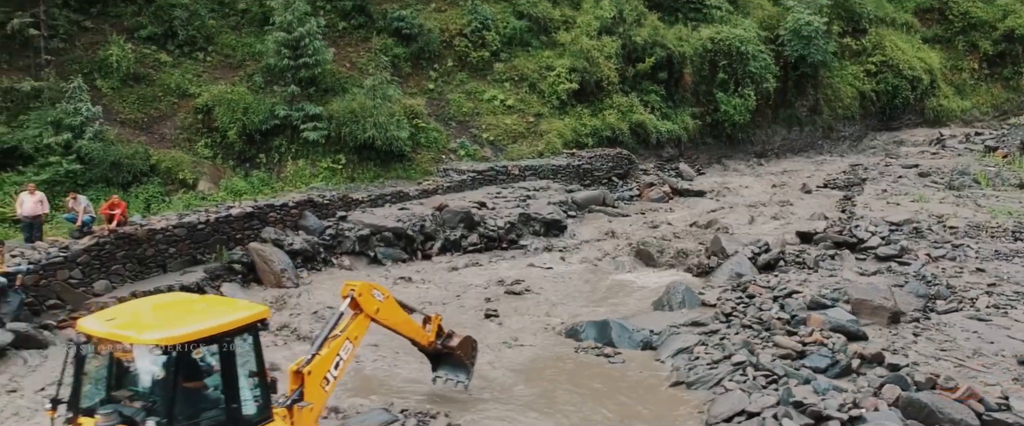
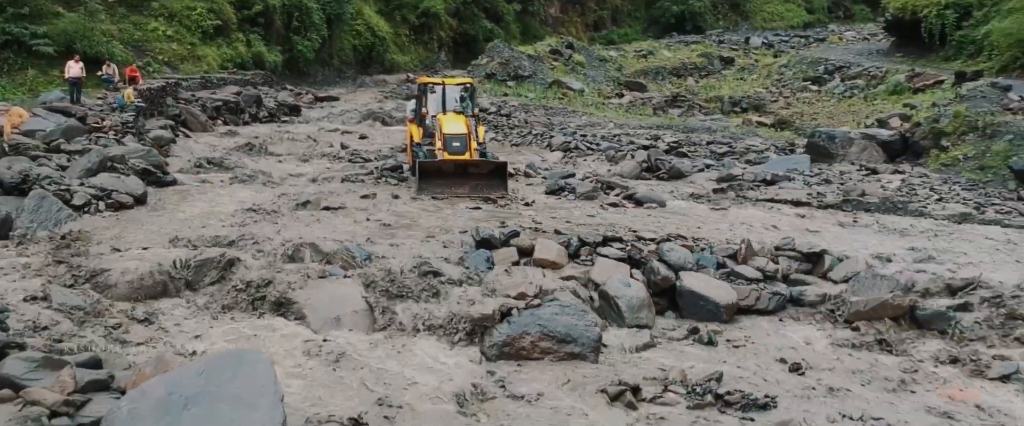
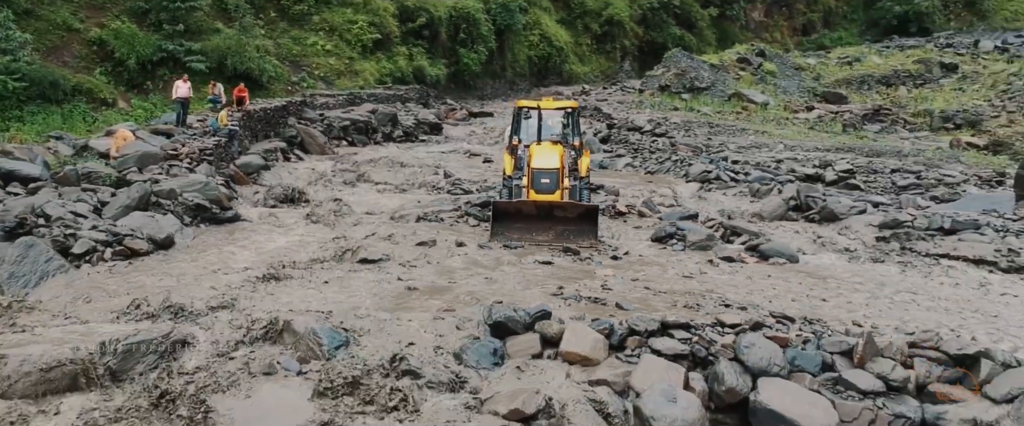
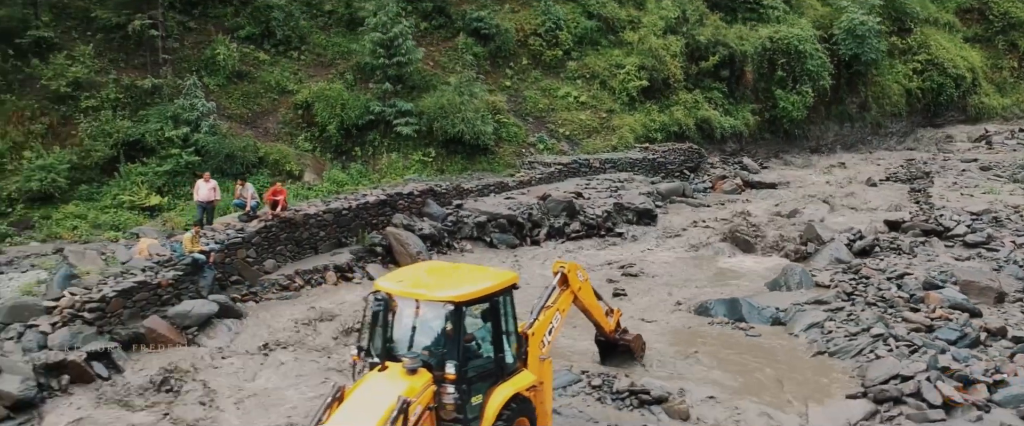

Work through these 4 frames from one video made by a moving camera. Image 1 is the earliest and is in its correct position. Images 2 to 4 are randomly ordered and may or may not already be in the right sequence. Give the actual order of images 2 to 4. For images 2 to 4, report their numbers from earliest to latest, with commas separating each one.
4, 3, 2
